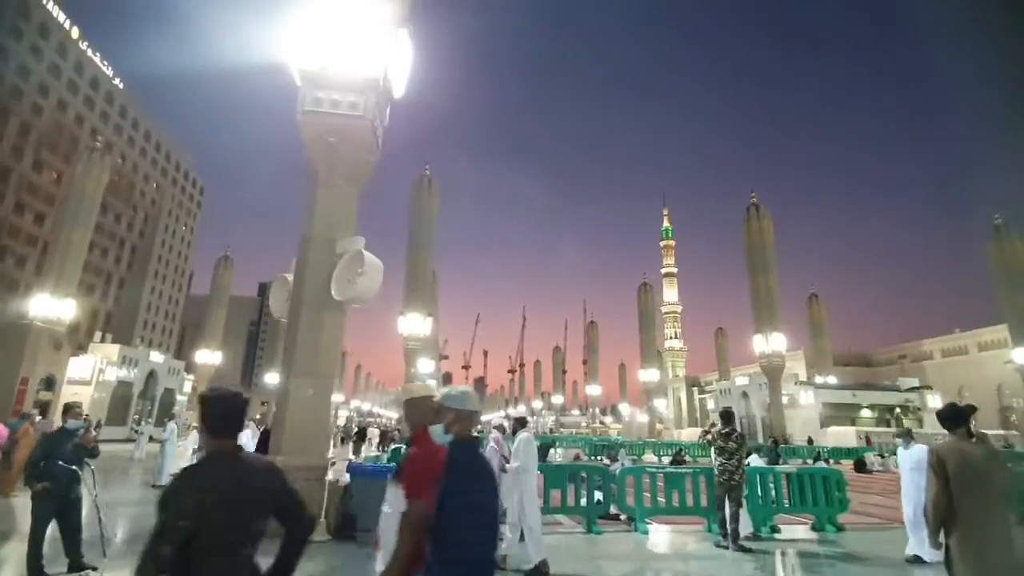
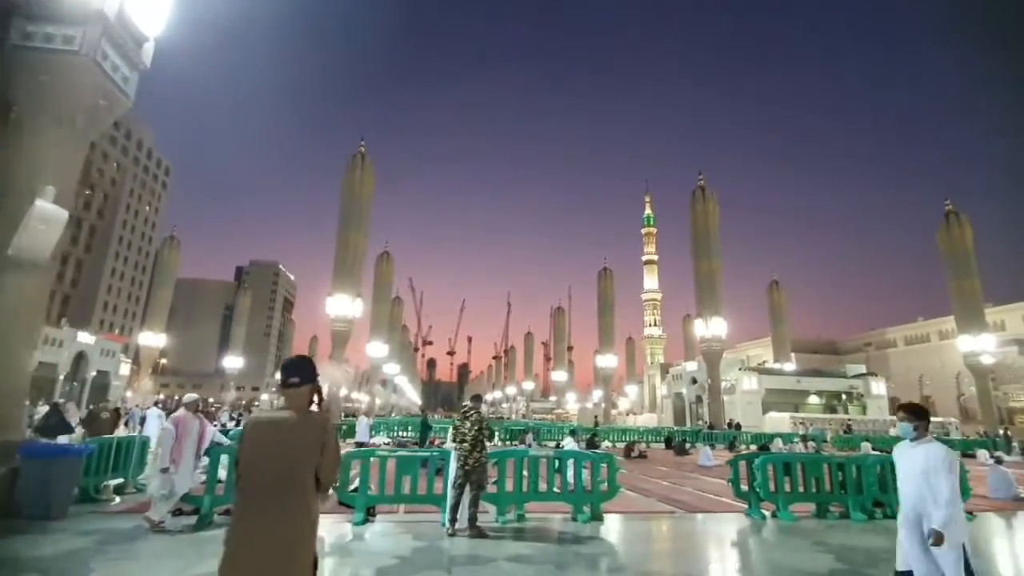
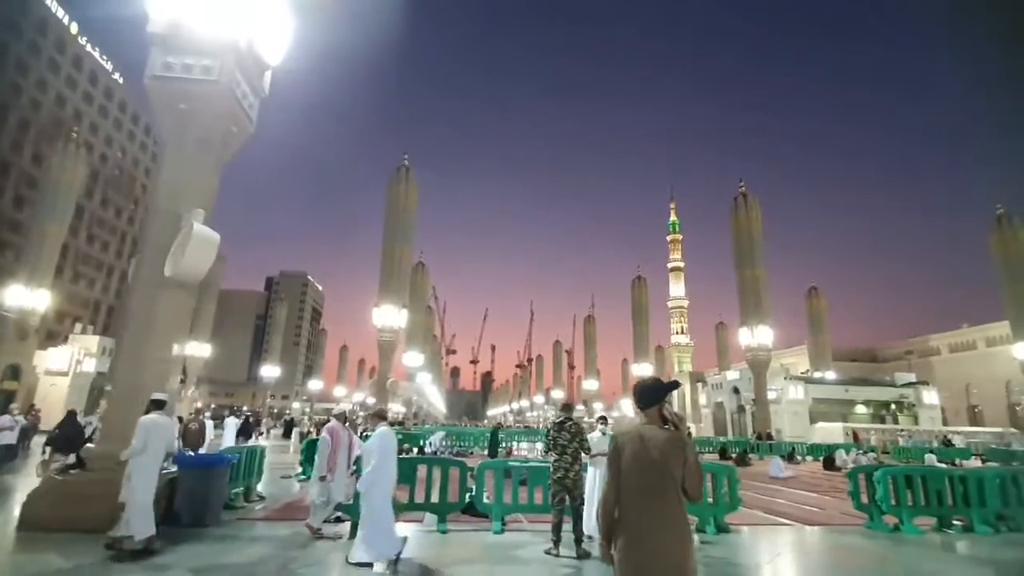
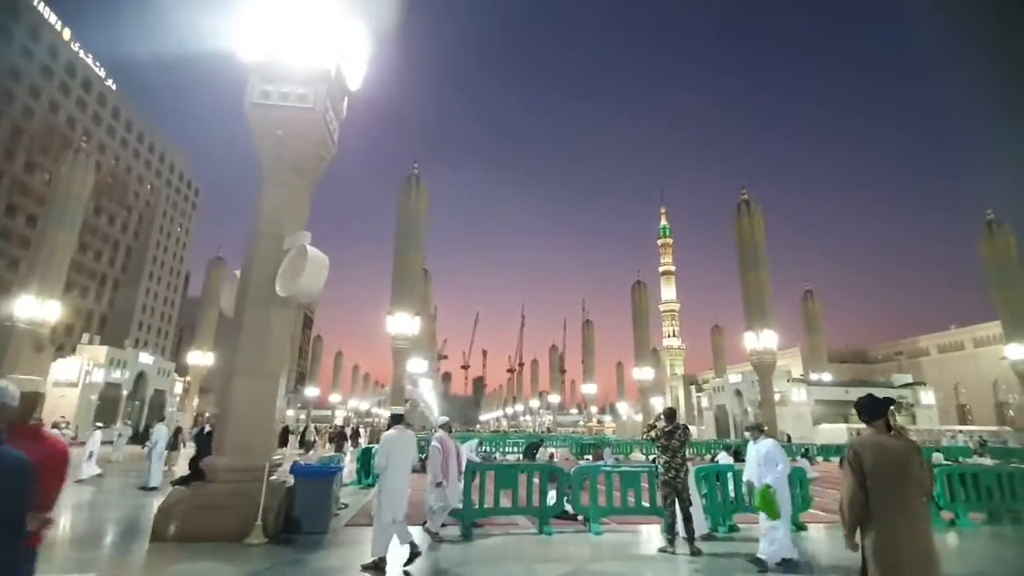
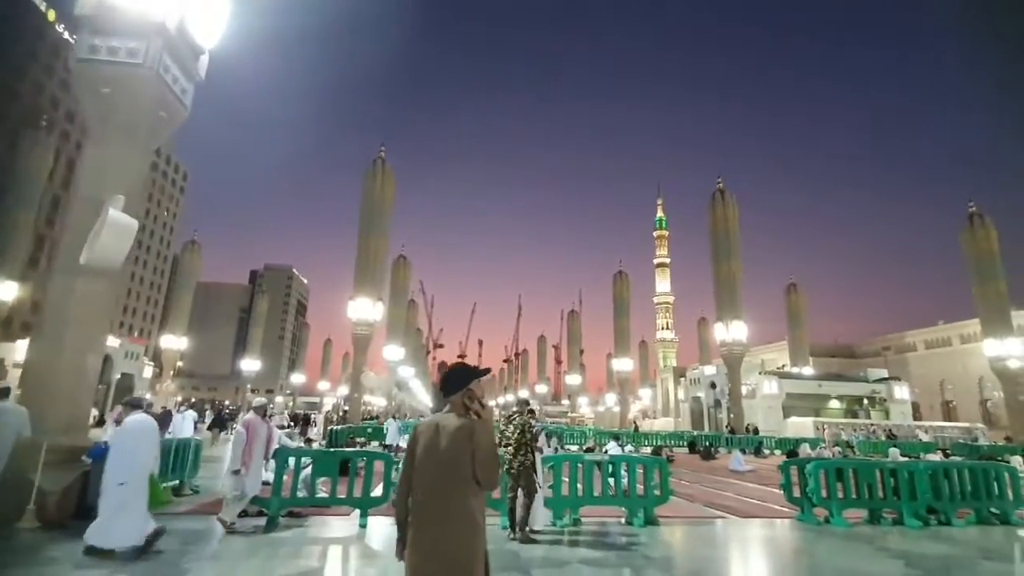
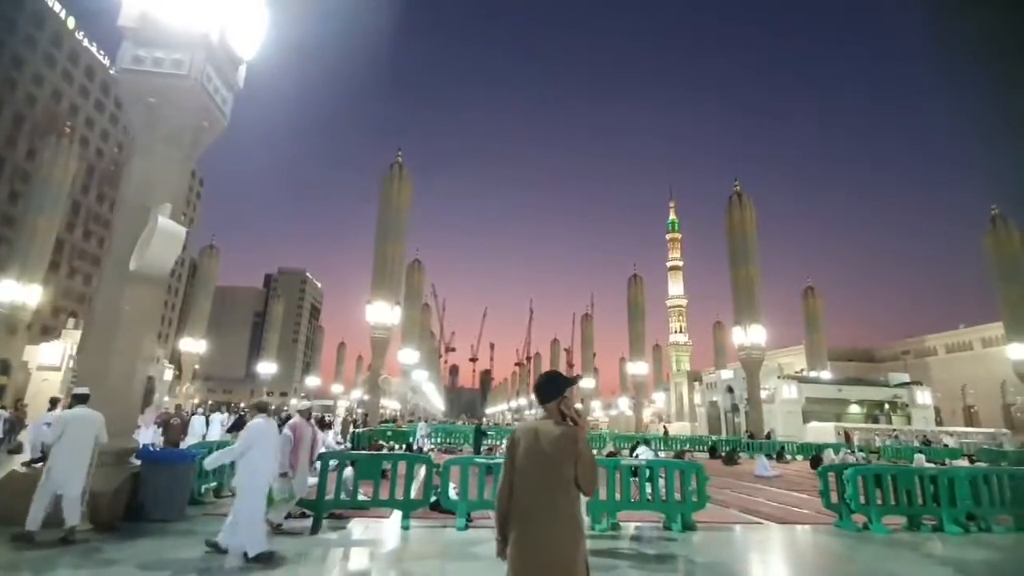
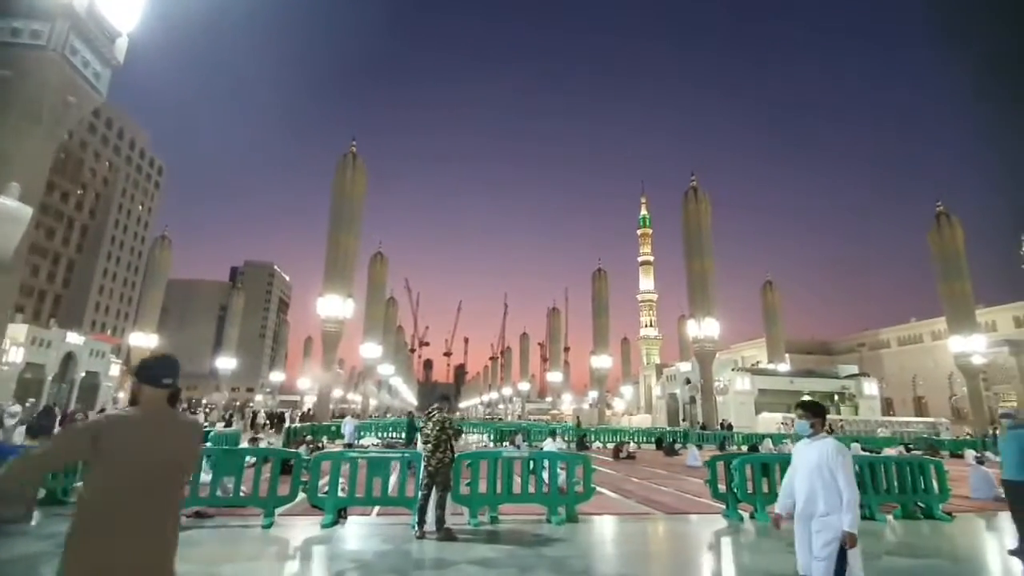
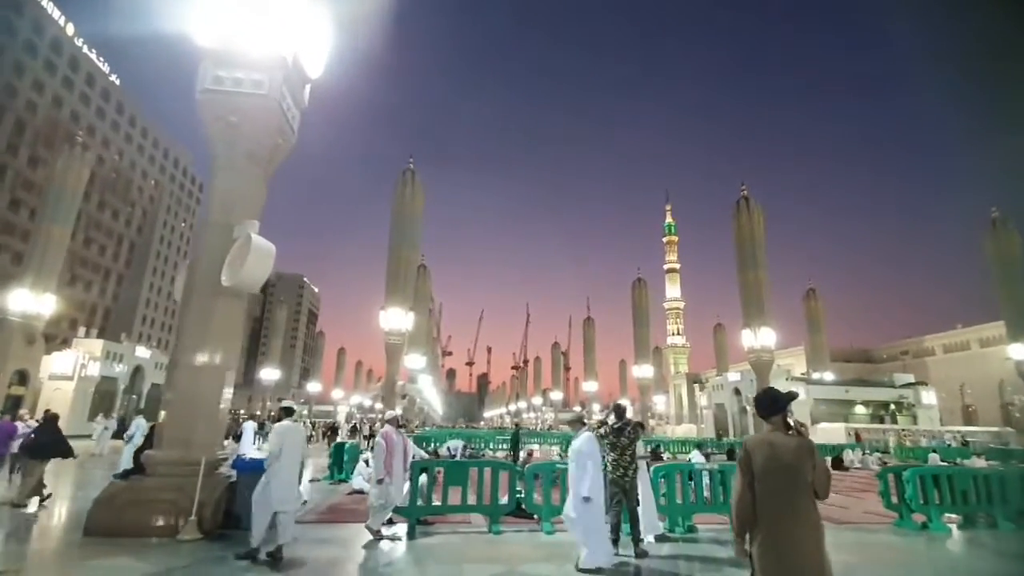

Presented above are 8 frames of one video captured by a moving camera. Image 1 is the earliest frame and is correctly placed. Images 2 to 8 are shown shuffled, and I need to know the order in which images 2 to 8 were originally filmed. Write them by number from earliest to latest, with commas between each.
4, 8, 3, 6, 5, 2, 7
